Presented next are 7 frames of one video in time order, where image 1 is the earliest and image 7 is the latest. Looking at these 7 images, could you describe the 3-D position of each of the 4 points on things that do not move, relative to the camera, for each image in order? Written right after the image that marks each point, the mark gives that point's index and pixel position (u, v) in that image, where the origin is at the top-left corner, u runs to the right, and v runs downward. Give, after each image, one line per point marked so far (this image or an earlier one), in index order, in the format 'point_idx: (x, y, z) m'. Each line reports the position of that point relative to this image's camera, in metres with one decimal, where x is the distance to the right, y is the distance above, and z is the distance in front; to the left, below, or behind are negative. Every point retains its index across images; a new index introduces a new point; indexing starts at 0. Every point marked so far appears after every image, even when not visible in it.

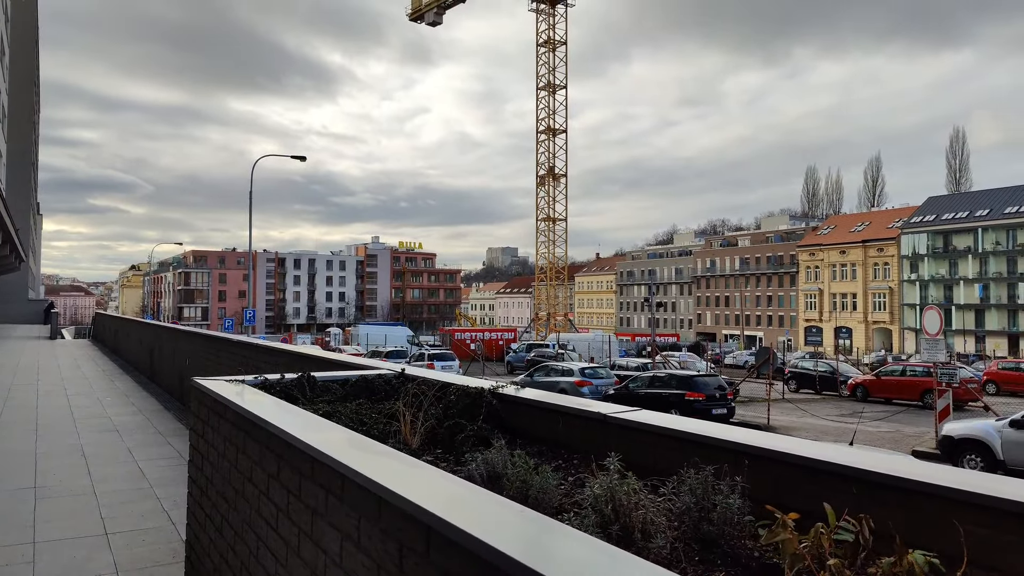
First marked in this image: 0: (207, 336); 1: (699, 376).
0: (-4.5, -0.7, +10.2) m
1: (+5.0, -2.4, +18.5) m
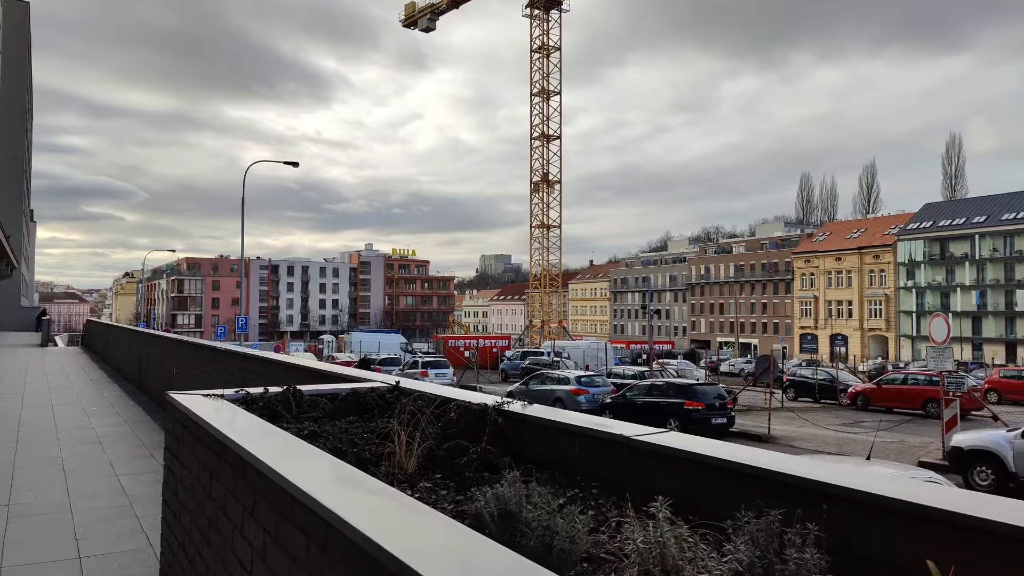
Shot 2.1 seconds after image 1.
0: (-4.6, -0.8, +9.8) m
1: (+4.9, -2.6, +18.2) m
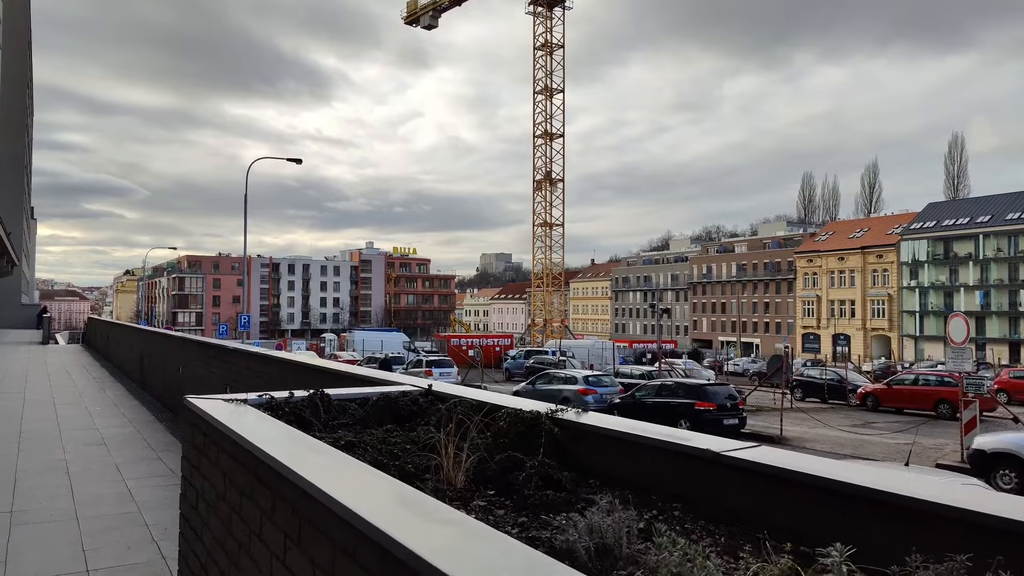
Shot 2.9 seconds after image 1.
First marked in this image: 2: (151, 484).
0: (-4.3, -0.8, +9.6) m
1: (+5.1, -2.5, +17.9) m
2: (-3.4, -1.8, +6.5) m
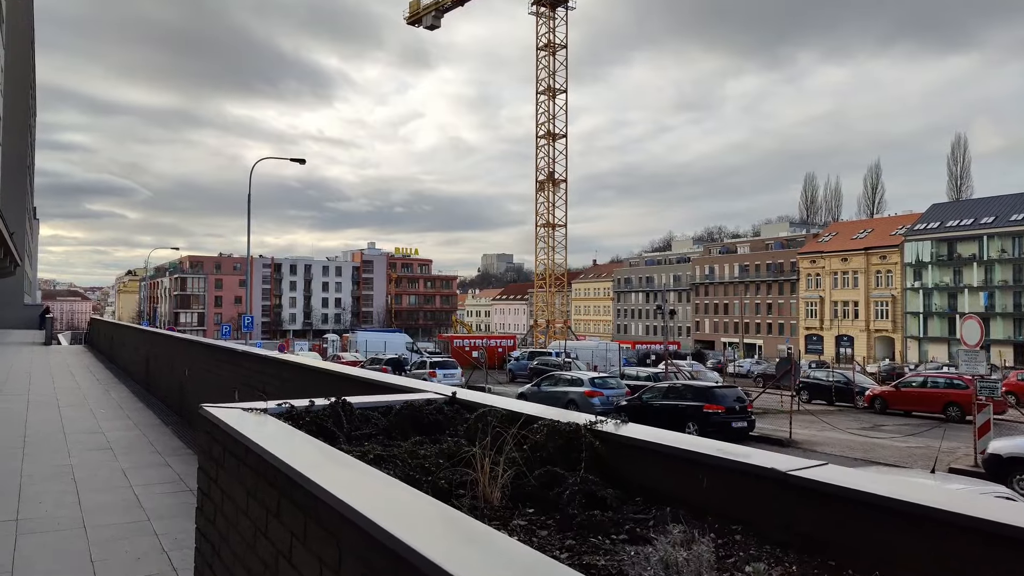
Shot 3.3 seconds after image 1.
0: (-4.2, -0.8, +9.4) m
1: (+5.3, -2.6, +17.8) m
2: (-3.2, -1.9, +6.3) m
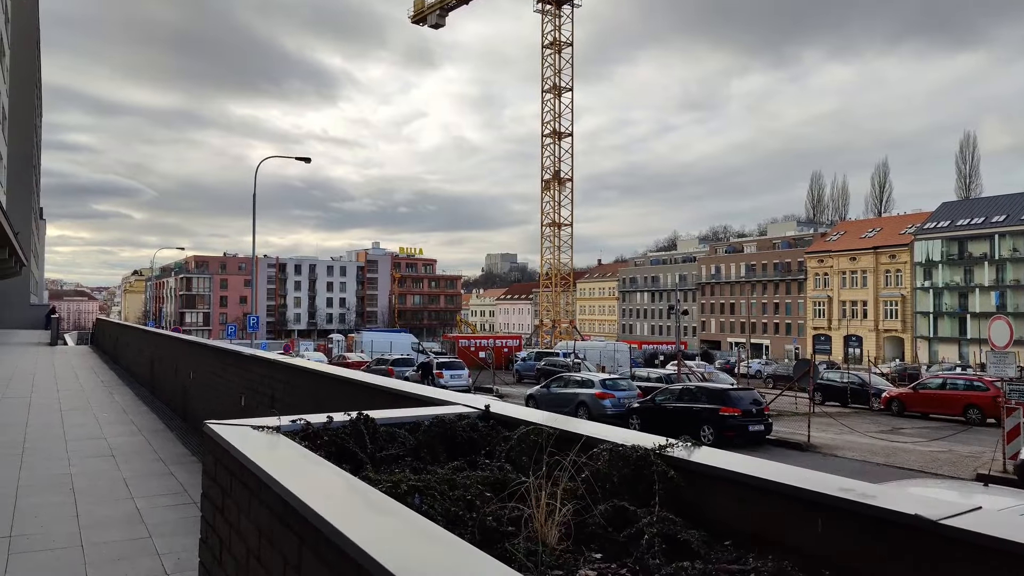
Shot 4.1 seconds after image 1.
0: (-4.0, -0.8, +9.1) m
1: (+5.6, -2.6, +17.4) m
2: (-3.0, -1.9, +5.9) m
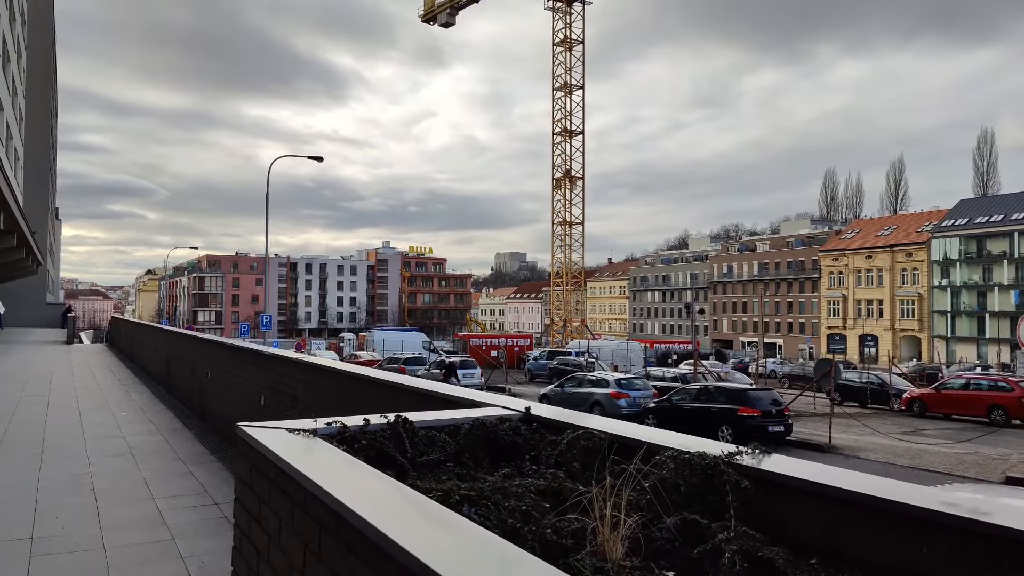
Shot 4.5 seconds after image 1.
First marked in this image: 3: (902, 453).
0: (-3.7, -0.8, +9.0) m
1: (+6.0, -2.5, +17.1) m
2: (-2.8, -1.8, +5.8) m
3: (+9.1, -3.8, +15.9) m
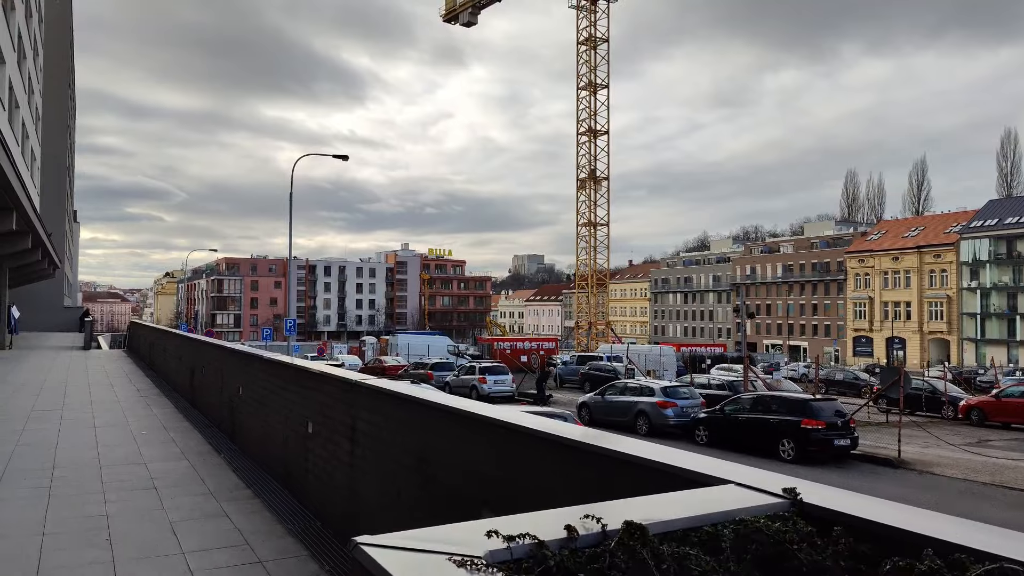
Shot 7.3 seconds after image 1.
0: (-2.8, -0.8, +7.9) m
1: (+7.0, -2.6, +15.8) m
2: (-2.0, -1.9, +4.7) m
3: (+10.1, -3.8, +14.6) m
